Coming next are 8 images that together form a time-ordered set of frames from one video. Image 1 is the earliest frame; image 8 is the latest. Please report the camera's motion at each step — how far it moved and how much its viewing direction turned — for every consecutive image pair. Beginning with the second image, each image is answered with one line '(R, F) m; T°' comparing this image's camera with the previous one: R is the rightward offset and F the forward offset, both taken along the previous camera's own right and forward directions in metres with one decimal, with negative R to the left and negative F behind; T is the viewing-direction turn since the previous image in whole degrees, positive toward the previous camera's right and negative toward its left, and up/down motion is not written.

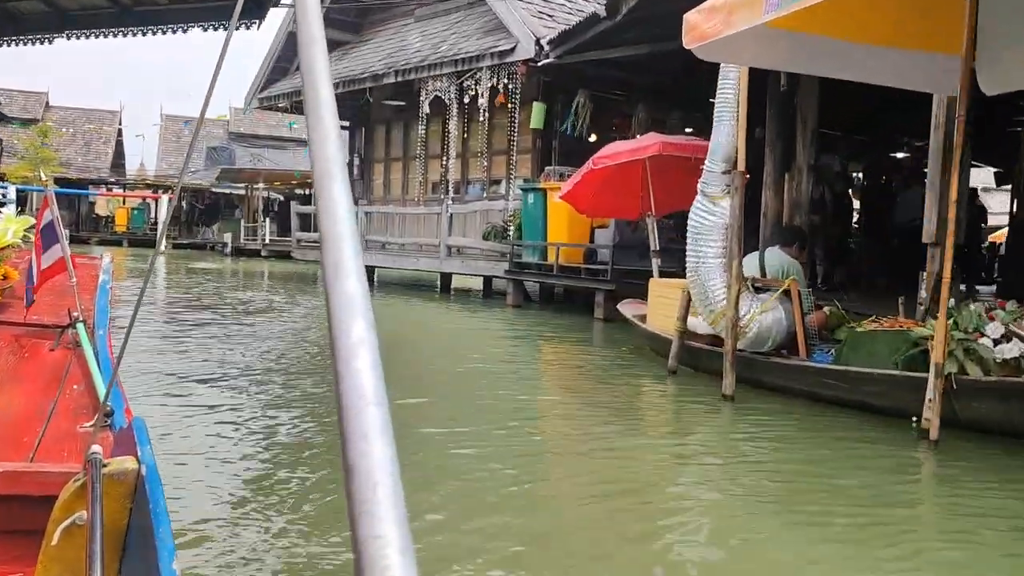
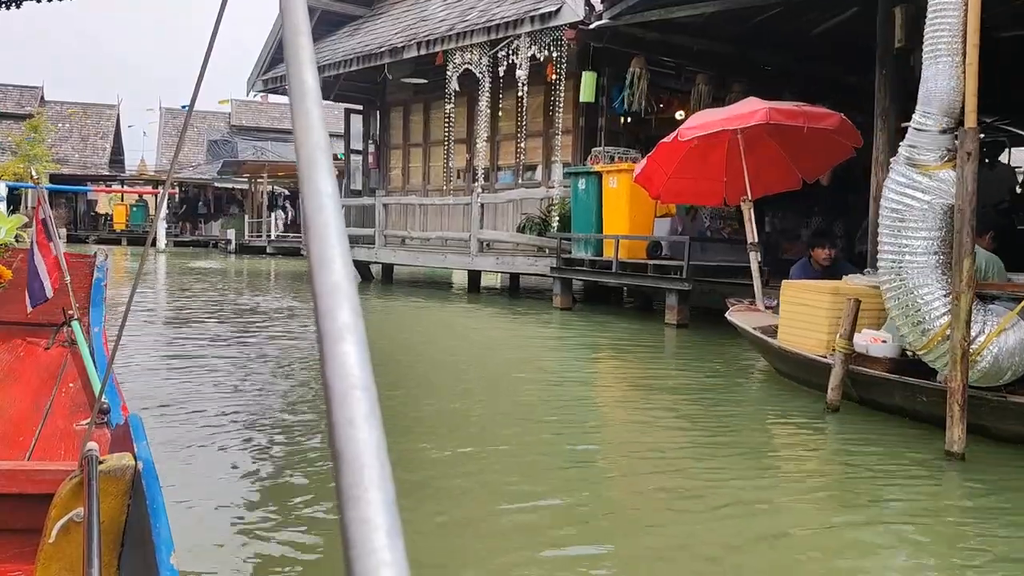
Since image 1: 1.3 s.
(-0.4, +1.2) m; 0°
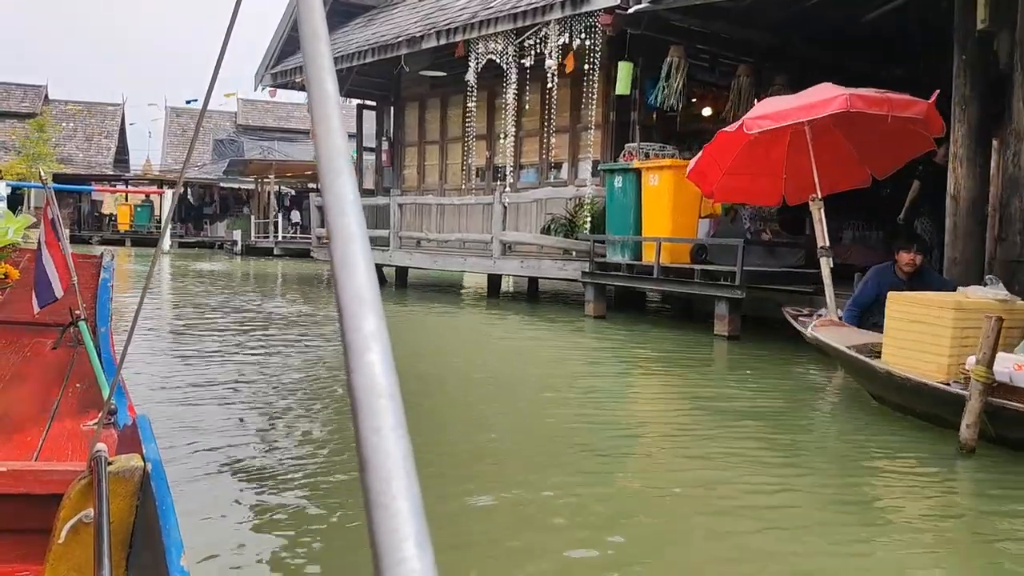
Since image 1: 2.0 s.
(-0.2, +0.6) m; 0°
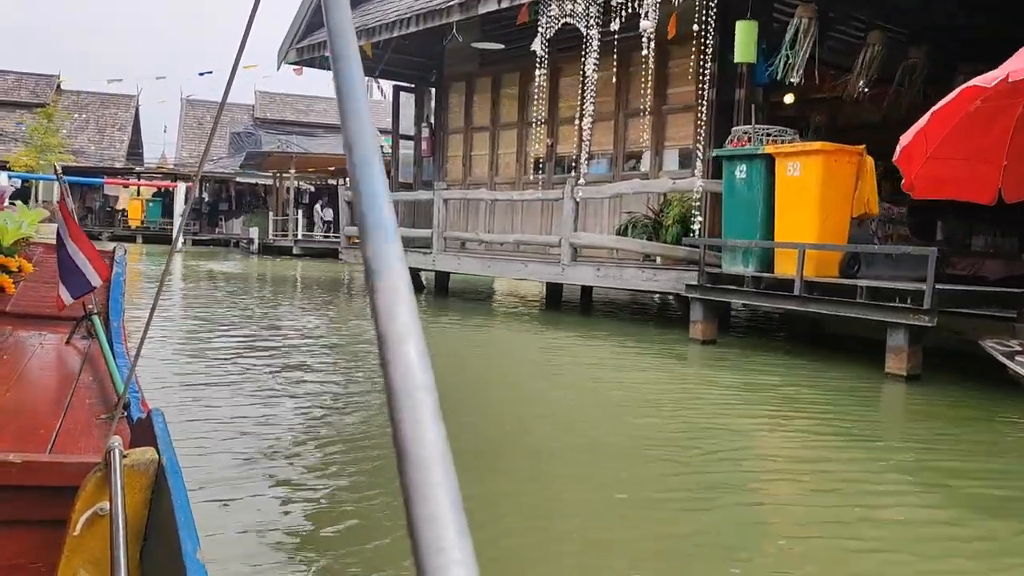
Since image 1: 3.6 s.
(-0.5, +1.5) m; -1°
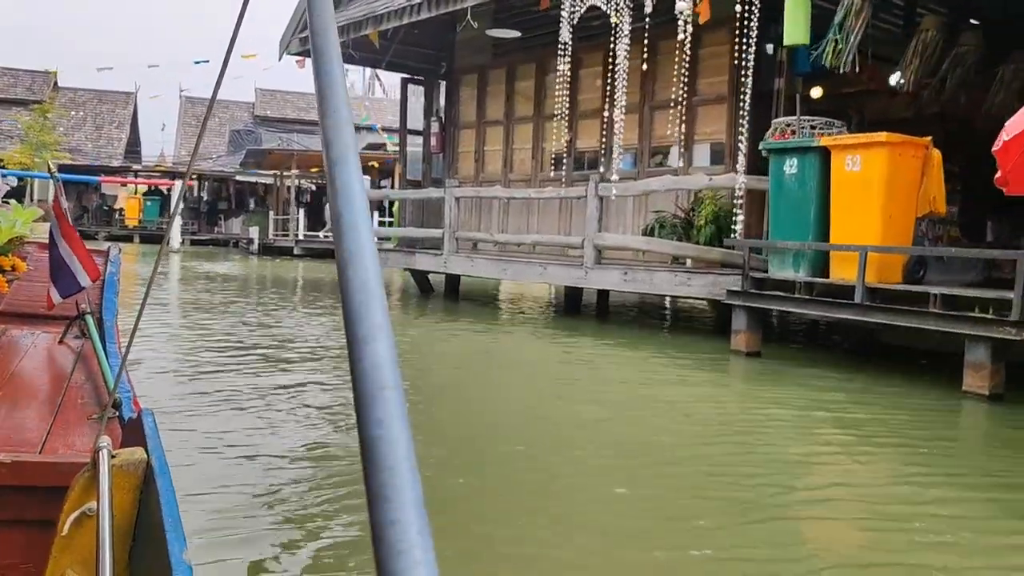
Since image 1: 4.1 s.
(-0.2, +0.5) m; 0°
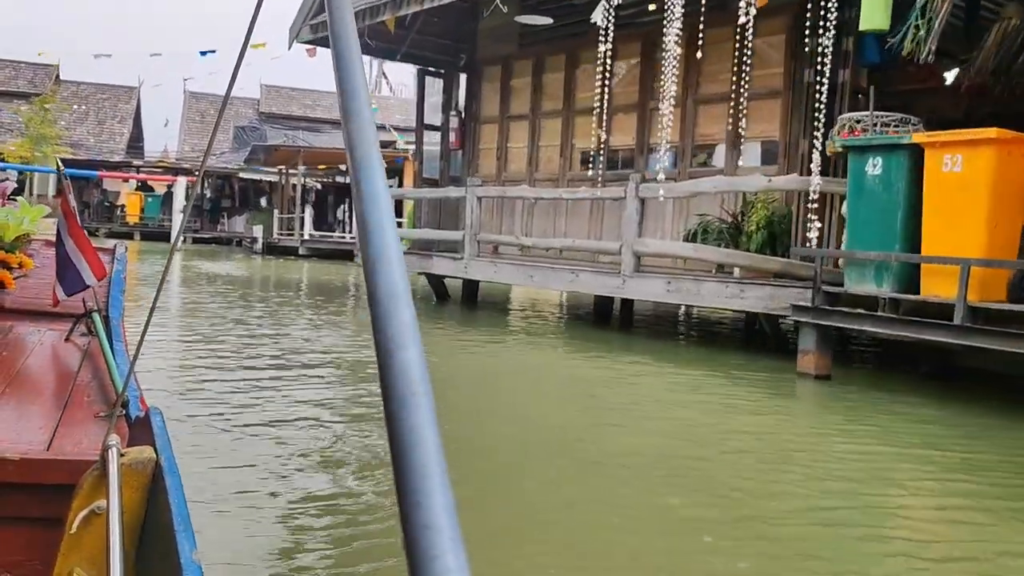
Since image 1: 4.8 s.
(-0.2, +0.6) m; 0°
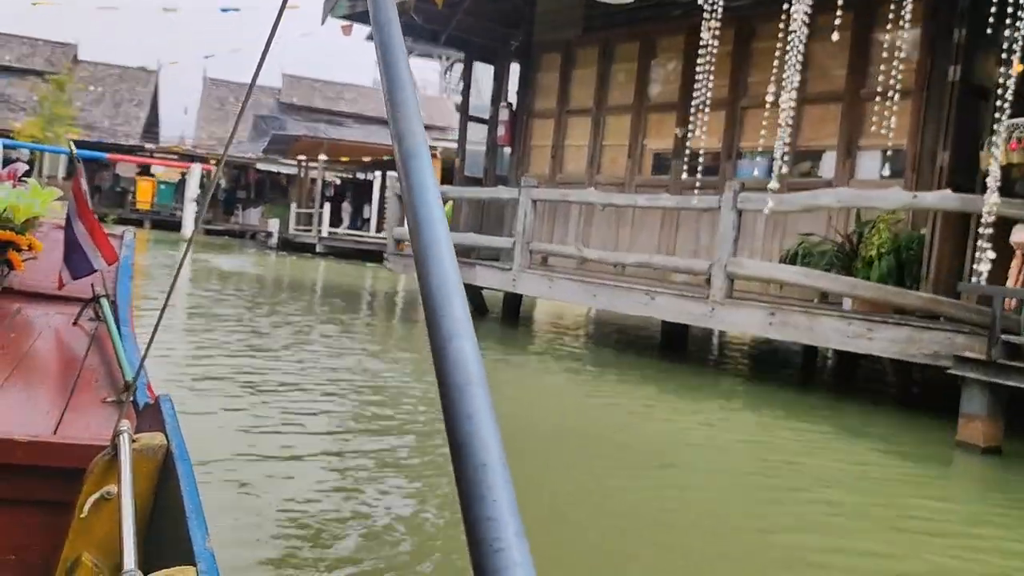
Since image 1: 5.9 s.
(-0.4, +1.0) m; -1°
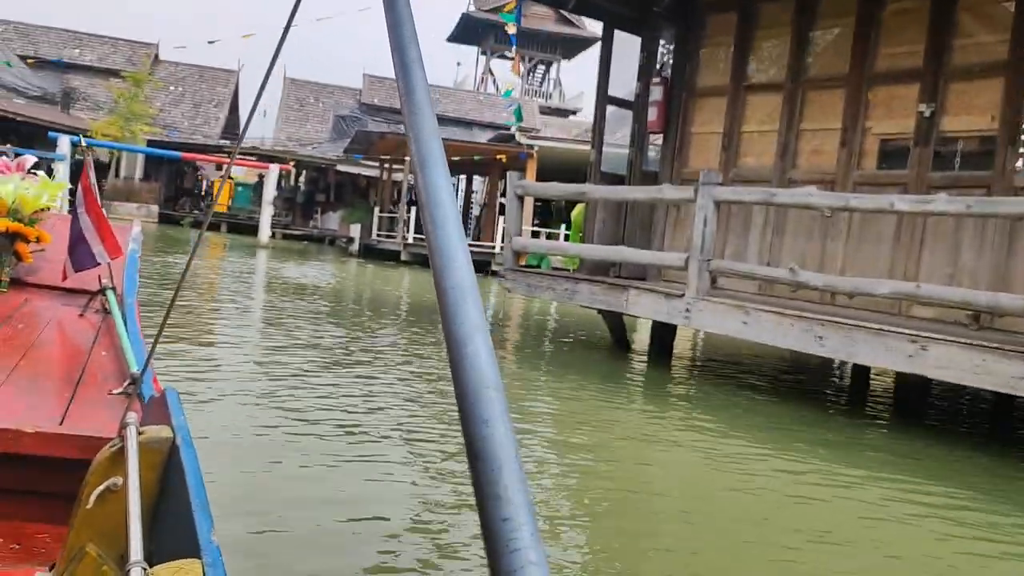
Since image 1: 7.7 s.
(-0.6, +1.7) m; -5°
